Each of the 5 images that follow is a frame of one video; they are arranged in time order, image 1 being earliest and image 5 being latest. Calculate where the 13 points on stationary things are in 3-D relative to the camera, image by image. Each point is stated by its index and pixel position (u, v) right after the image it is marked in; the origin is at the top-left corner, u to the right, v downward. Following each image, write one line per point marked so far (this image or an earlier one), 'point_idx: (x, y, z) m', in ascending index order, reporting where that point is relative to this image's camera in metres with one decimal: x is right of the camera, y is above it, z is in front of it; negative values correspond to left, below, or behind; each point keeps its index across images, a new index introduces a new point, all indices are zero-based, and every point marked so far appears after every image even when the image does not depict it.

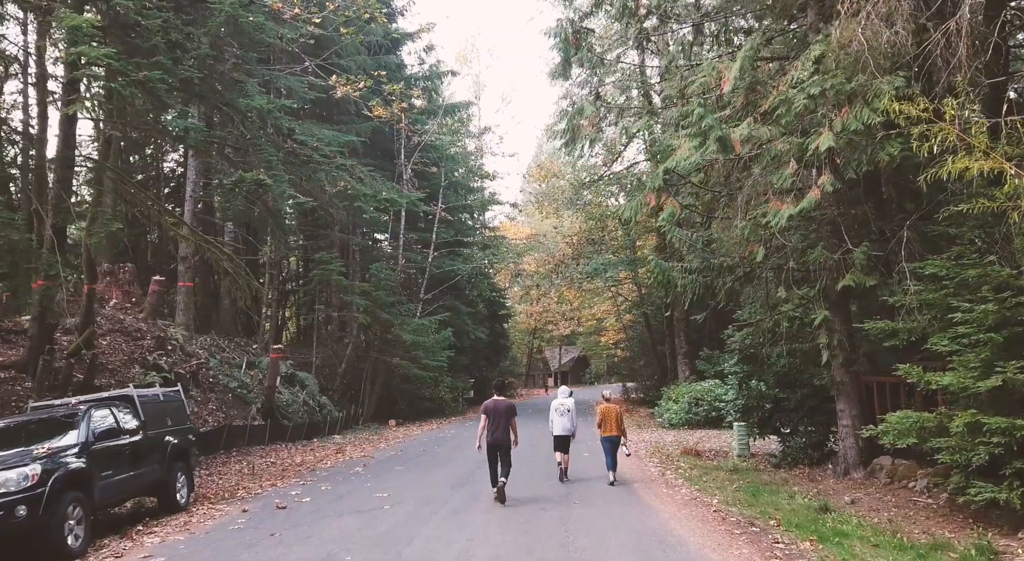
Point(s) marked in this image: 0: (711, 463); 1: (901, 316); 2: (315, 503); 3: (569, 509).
0: (+3.9, -3.6, +15.3) m
1: (+4.7, -0.4, +9.4) m
2: (-2.7, -3.1, +10.7) m
3: (+0.7, -2.8, +9.7) m
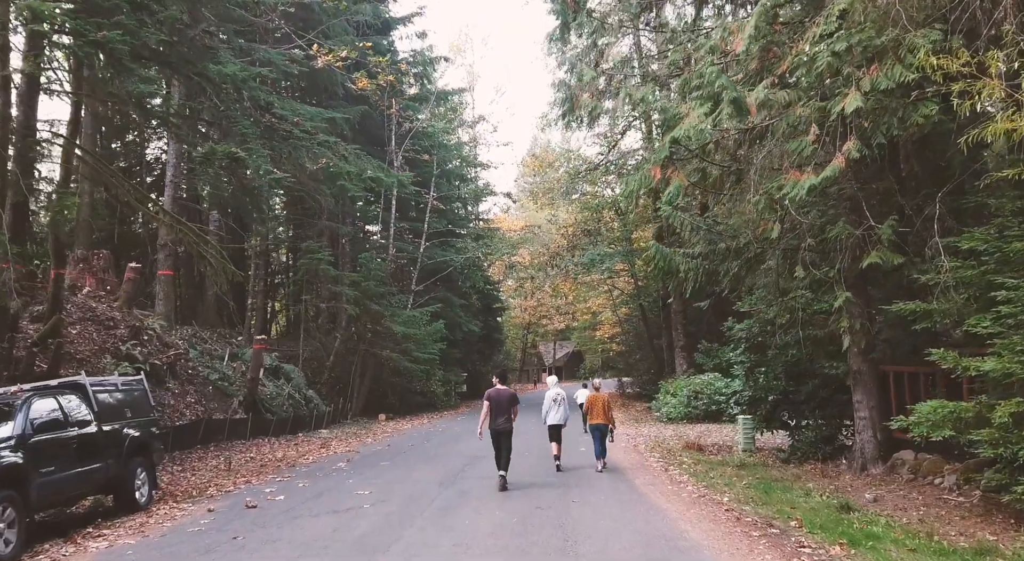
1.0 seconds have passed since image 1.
0: (+3.8, -3.3, +14.5) m
1: (+4.6, -0.2, +8.6) m
2: (-2.8, -2.8, +9.8) m
3: (+0.6, -2.6, +8.8) m
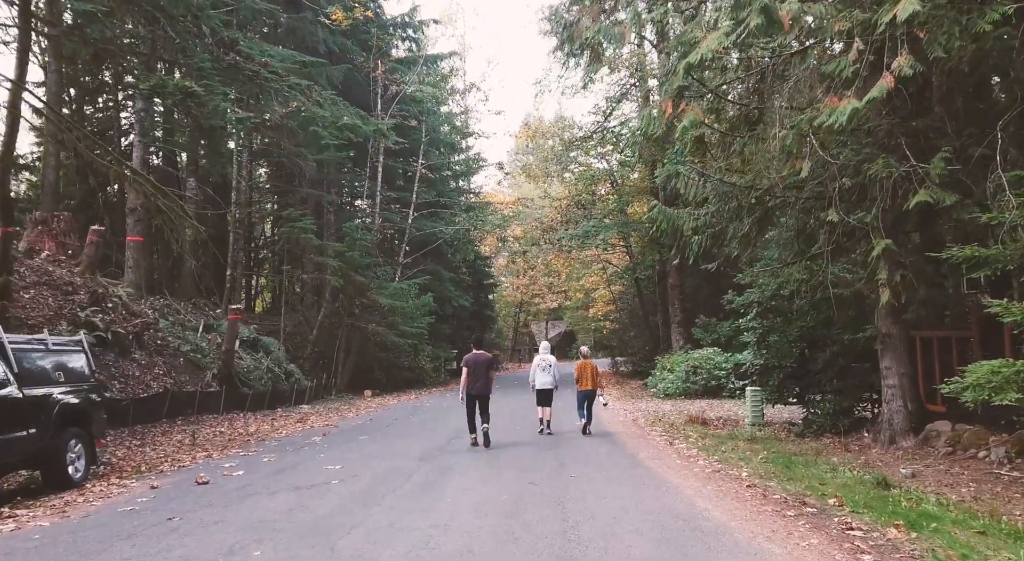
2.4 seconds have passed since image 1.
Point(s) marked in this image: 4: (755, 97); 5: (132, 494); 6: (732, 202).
0: (+3.6, -2.6, +13.4) m
1: (+4.5, +0.4, +7.4) m
2: (-2.9, -2.2, +8.6) m
3: (+0.5, -2.0, +7.6) m
4: (+3.1, +2.3, +9.9) m
5: (-3.7, -2.1, +7.7) m
6: (+2.9, +1.1, +10.4) m
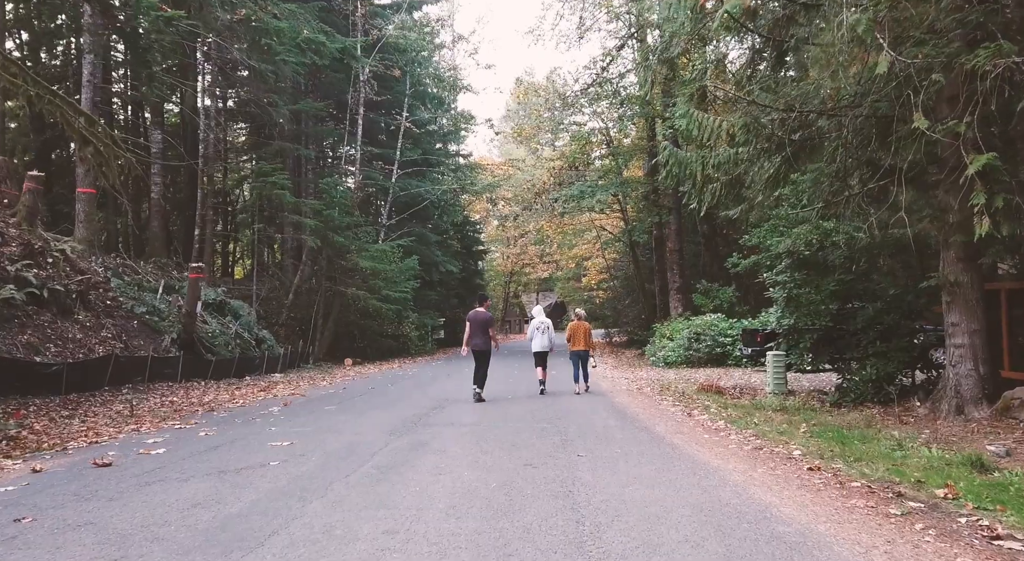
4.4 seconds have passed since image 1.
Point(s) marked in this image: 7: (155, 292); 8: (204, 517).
0: (+3.5, -1.8, +11.7) m
1: (+4.5, +1.0, +5.6) m
2: (-3.0, -1.5, +6.8) m
3: (+0.4, -1.4, +5.9) m
4: (+3.0, +3.0, +8.0) m
5: (-3.8, -1.5, +5.8) m
6: (+2.9, +1.8, +8.5) m
7: (-8.9, -0.3, +19.5) m
8: (-1.8, -1.4, +4.6) m
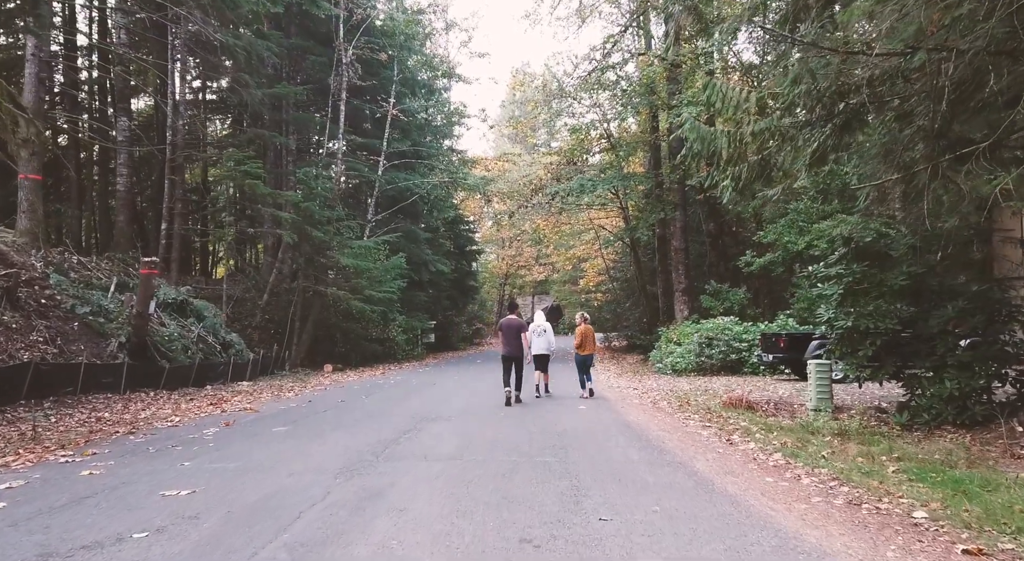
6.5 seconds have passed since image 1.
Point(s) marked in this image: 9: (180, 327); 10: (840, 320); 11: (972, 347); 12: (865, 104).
0: (+3.4, -1.7, +9.6) m
1: (+4.4, +1.1, +3.5) m
2: (-3.1, -1.4, +4.7) m
3: (+0.4, -1.3, +3.8) m
4: (+3.0, +3.1, +6.0) m
5: (-3.8, -1.4, +3.7) m
6: (+2.8, +1.9, +6.5) m
7: (-9.0, -0.2, +17.3) m
8: (-1.8, -1.2, +2.5) m
9: (-7.8, -1.1, +18.2) m
10: (+4.0, -0.5, +9.5) m
11: (+5.1, -0.8, +8.7) m
12: (+3.5, +1.8, +7.4) m
